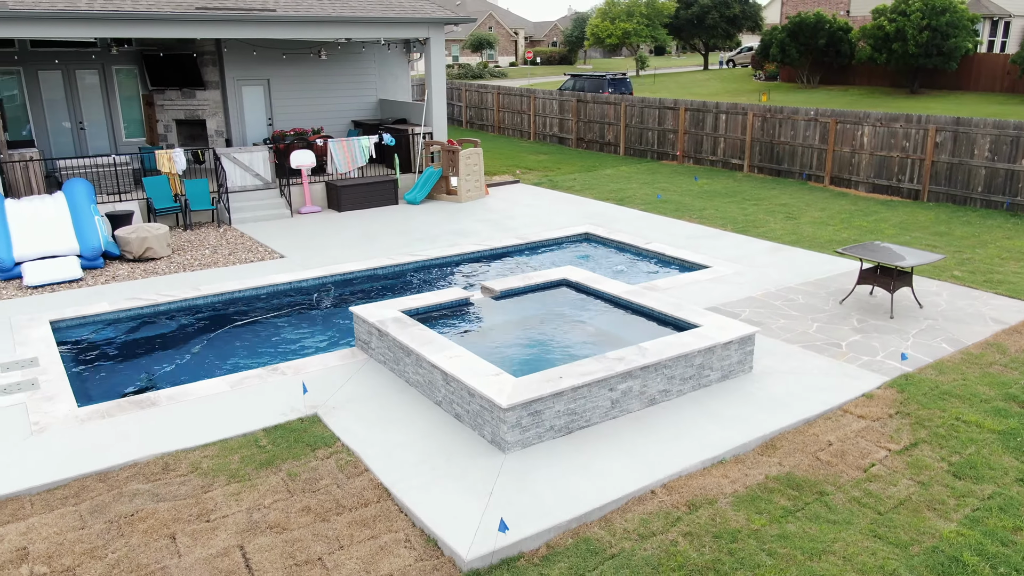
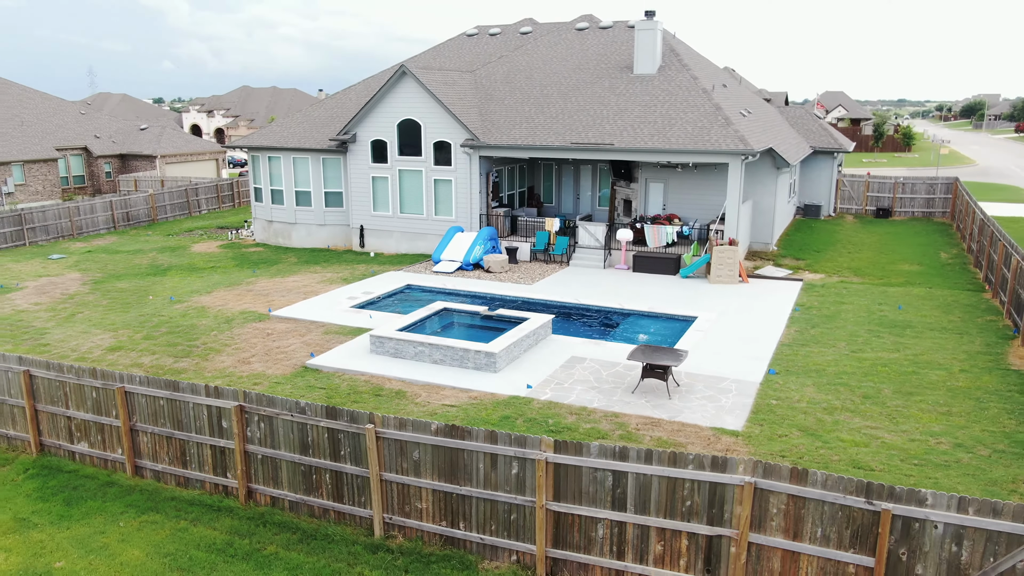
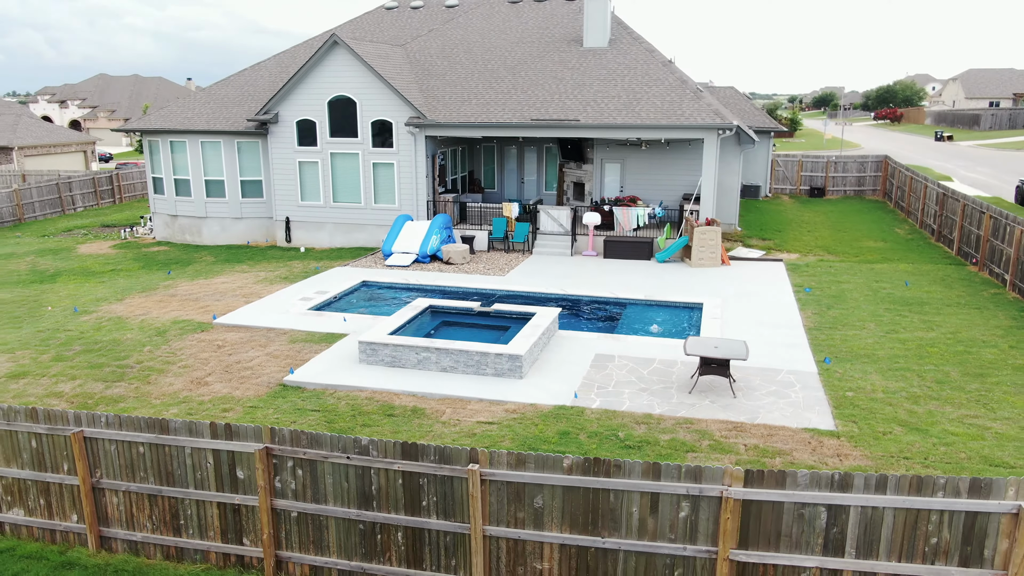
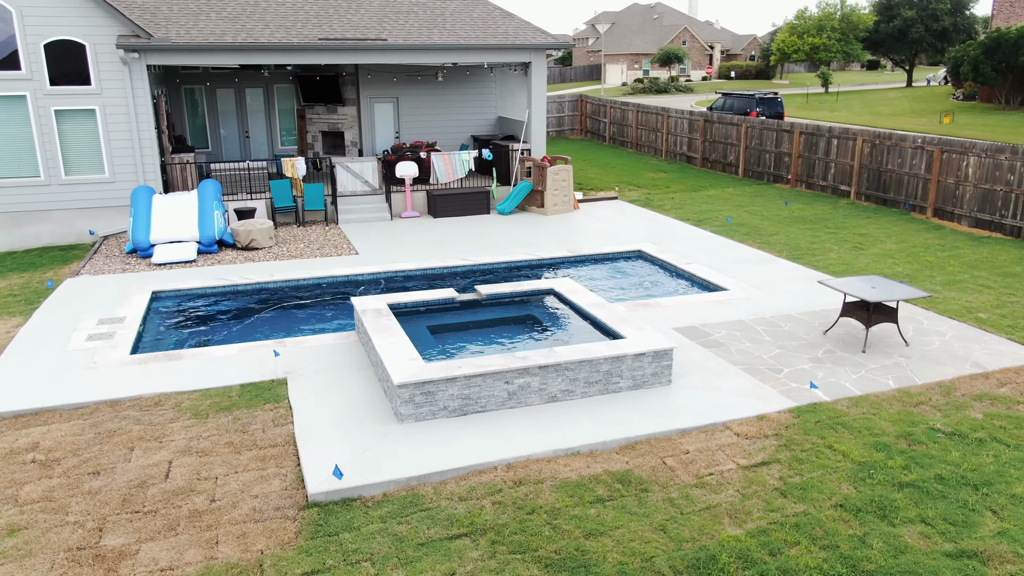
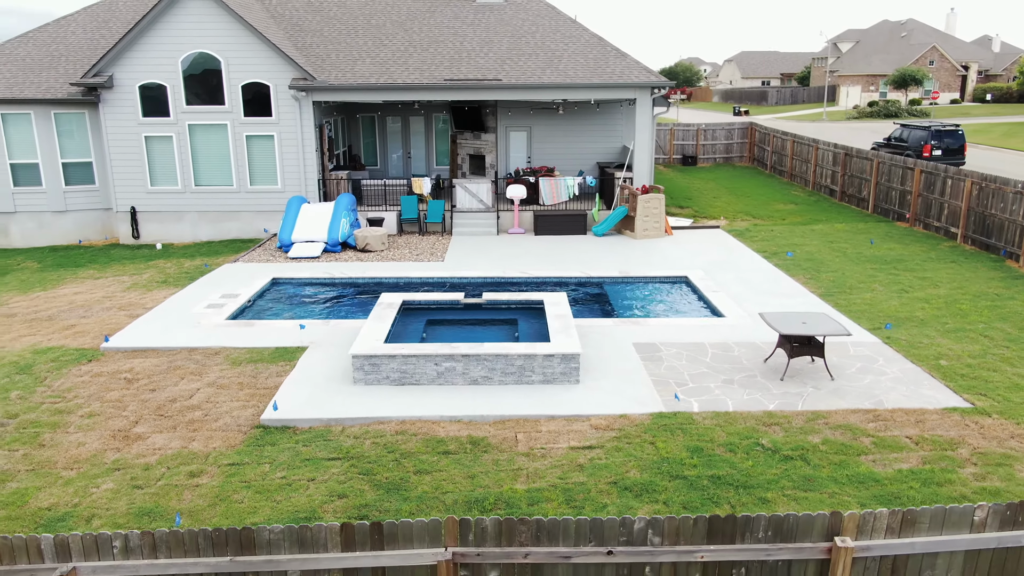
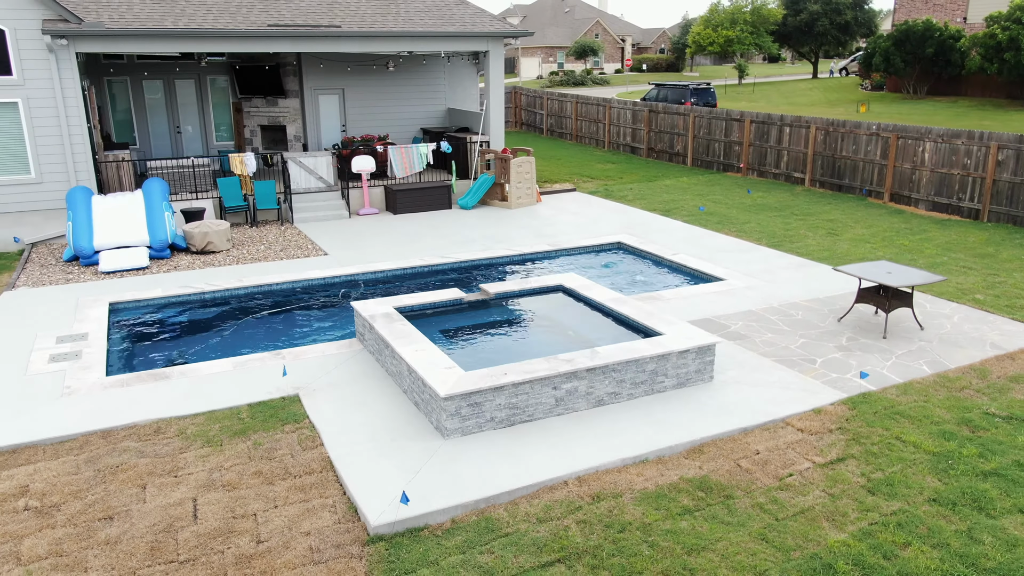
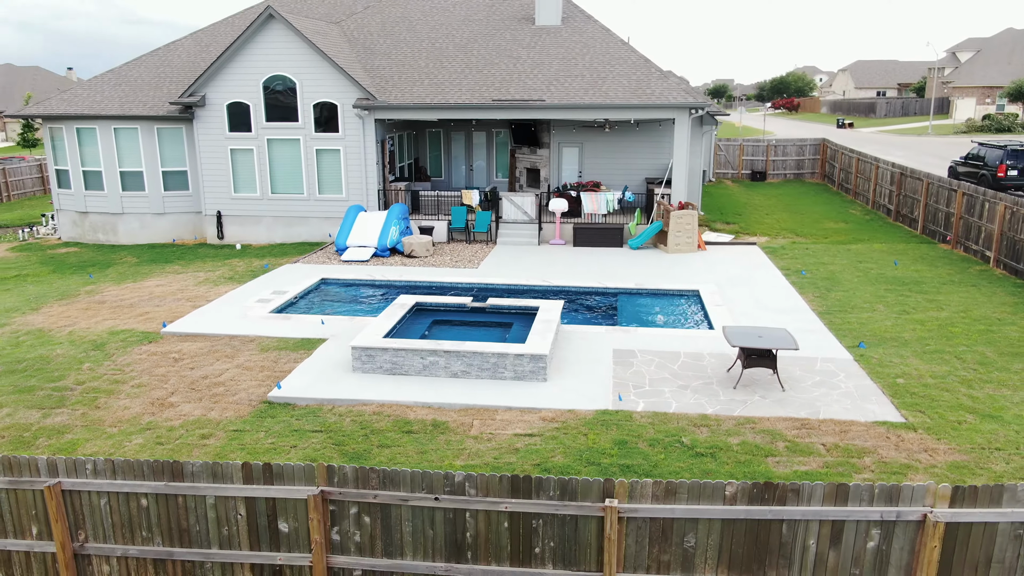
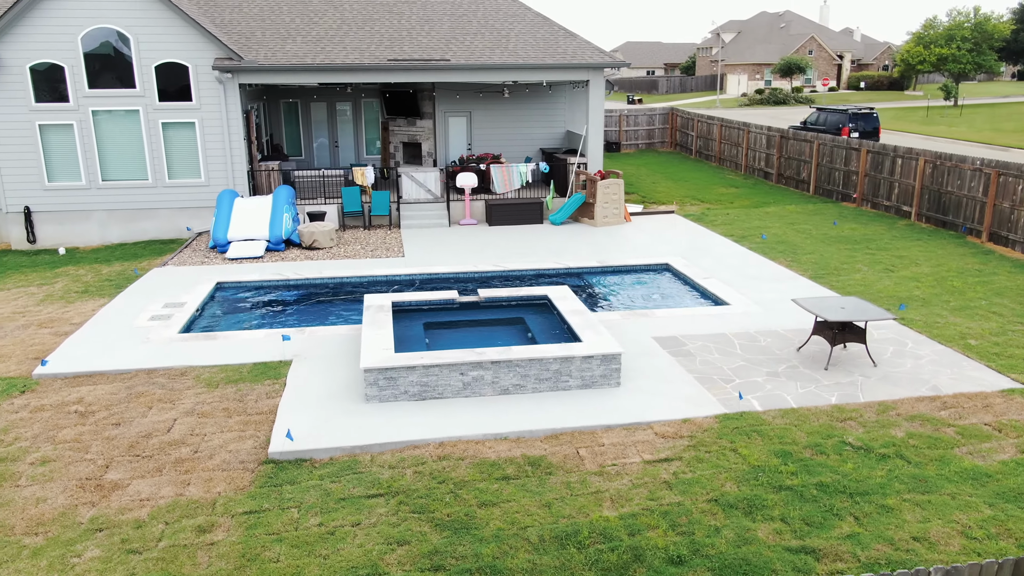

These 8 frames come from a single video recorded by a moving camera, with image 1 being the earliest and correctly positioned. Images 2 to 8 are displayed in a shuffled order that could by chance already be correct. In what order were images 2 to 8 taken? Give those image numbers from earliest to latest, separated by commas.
6, 4, 8, 5, 7, 3, 2
